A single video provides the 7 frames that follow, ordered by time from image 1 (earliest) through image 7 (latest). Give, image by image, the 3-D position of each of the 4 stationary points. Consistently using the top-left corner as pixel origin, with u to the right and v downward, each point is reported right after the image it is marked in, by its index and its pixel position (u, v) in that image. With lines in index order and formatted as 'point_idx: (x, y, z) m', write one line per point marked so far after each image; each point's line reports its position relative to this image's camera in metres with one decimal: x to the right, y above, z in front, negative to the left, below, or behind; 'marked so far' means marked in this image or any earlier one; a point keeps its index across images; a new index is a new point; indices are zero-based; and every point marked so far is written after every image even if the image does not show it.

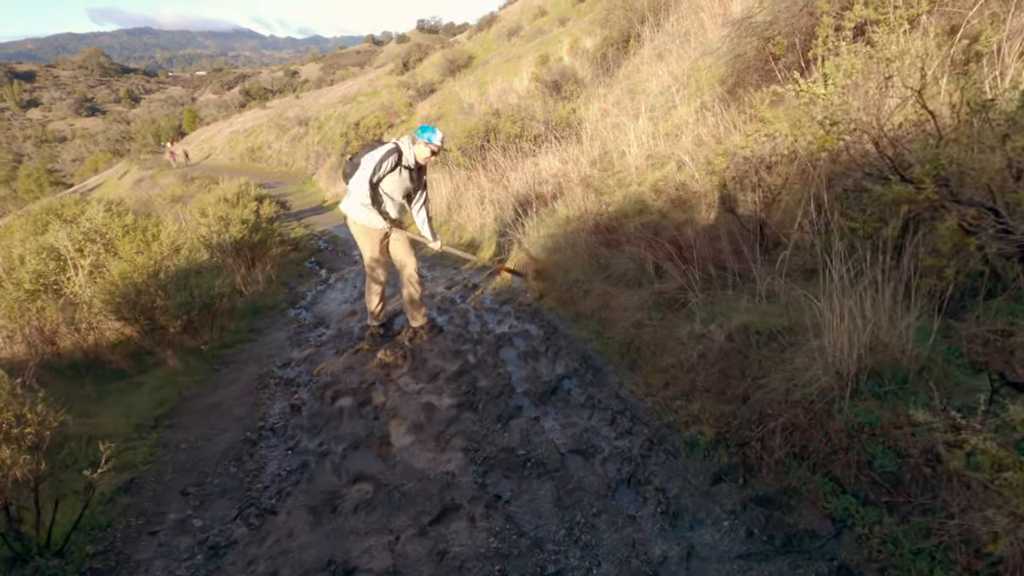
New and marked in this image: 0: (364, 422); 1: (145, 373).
0: (-1.1, -1.0, +4.0) m
1: (-3.5, -0.8, +5.2) m
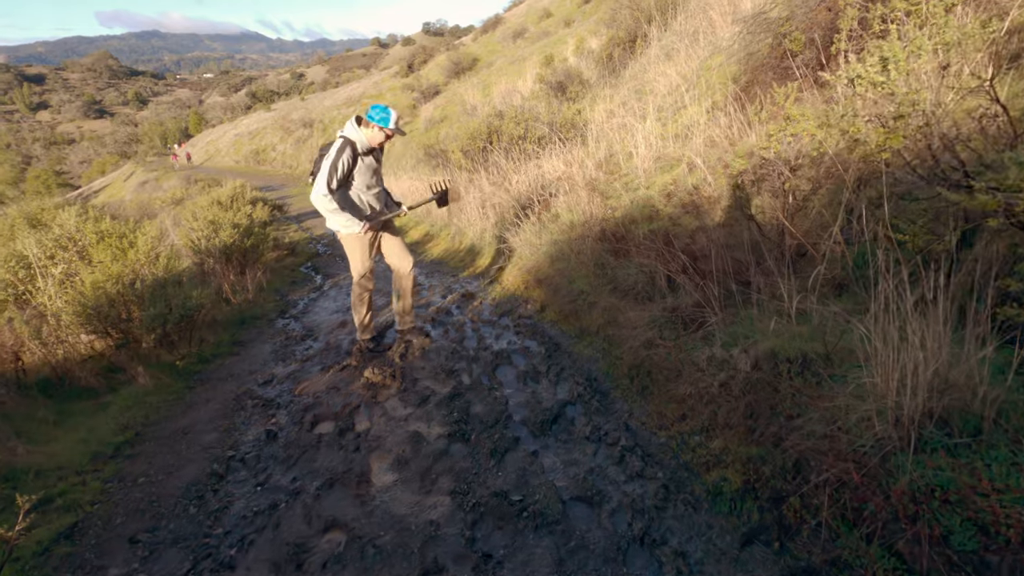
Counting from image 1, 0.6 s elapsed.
0: (-1.1, -1.1, +3.6) m
1: (-3.6, -0.9, +4.8) m
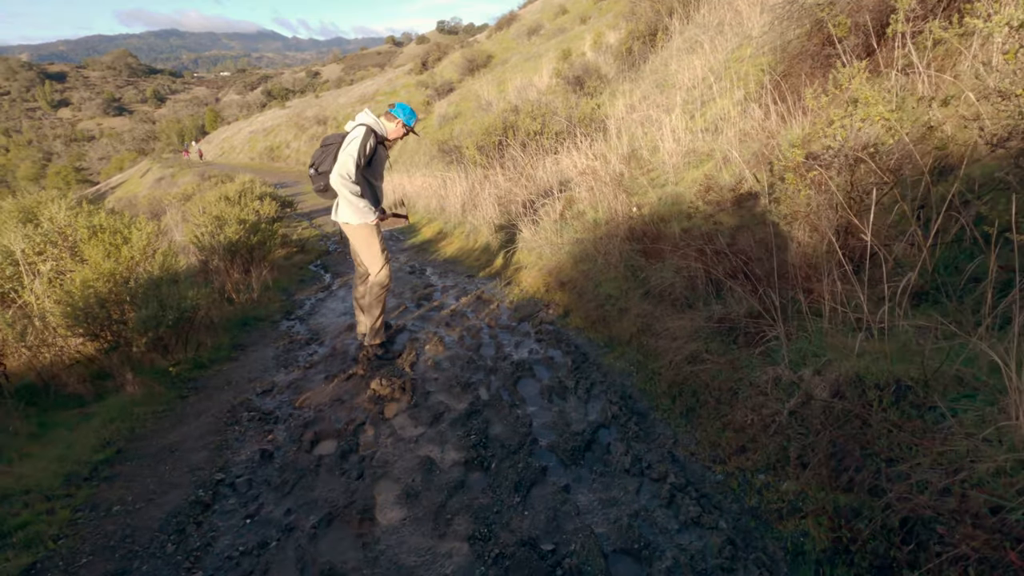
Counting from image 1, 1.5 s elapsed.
0: (-1.0, -1.1, +3.1) m
1: (-3.4, -0.9, +4.5) m
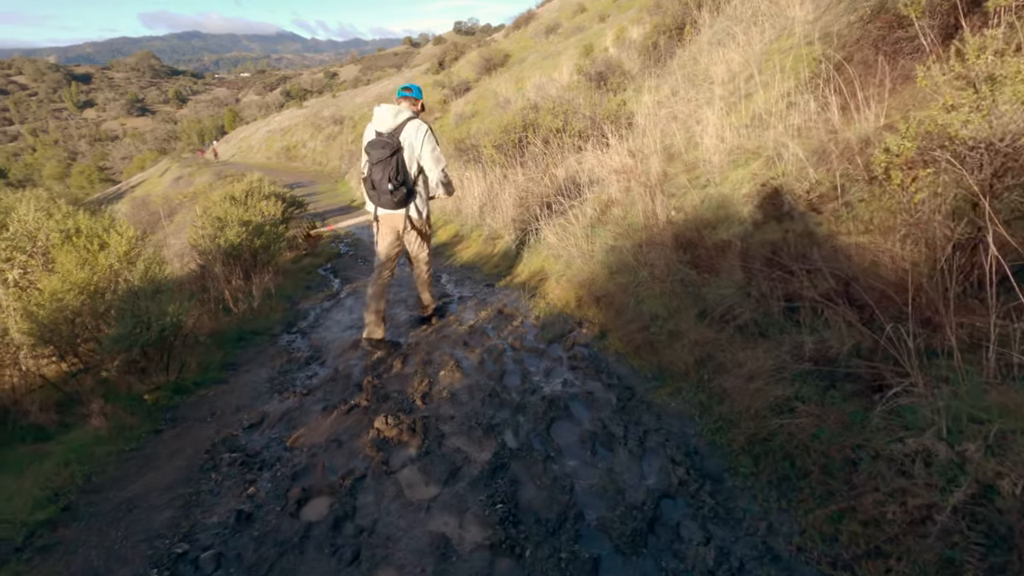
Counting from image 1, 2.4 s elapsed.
0: (-0.8, -1.2, +2.4) m
1: (-3.2, -1.0, +3.8) m
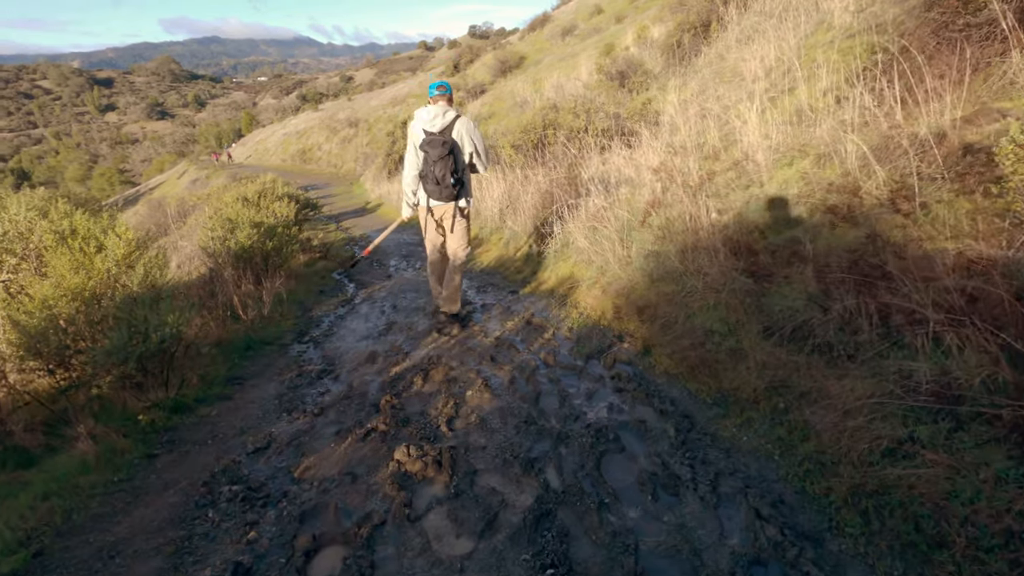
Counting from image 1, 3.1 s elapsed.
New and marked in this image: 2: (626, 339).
0: (-0.6, -1.3, +2.0) m
1: (-2.9, -1.1, +3.4) m
2: (+0.9, -0.4, +4.4) m
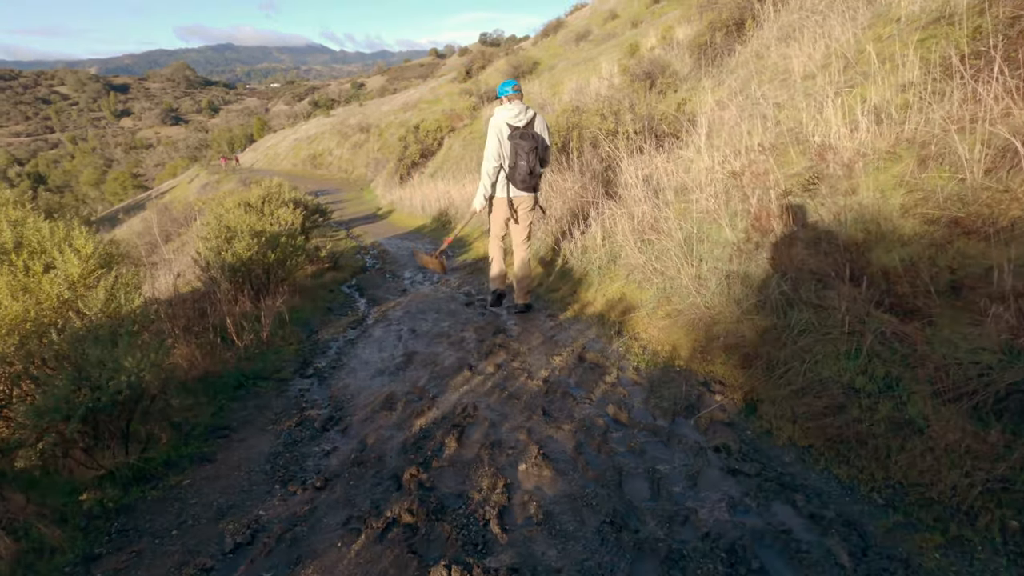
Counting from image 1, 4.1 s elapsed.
0: (-0.3, -1.5, +1.0) m
1: (-2.6, -1.3, +2.5) m
2: (+1.3, -0.6, +3.4) m
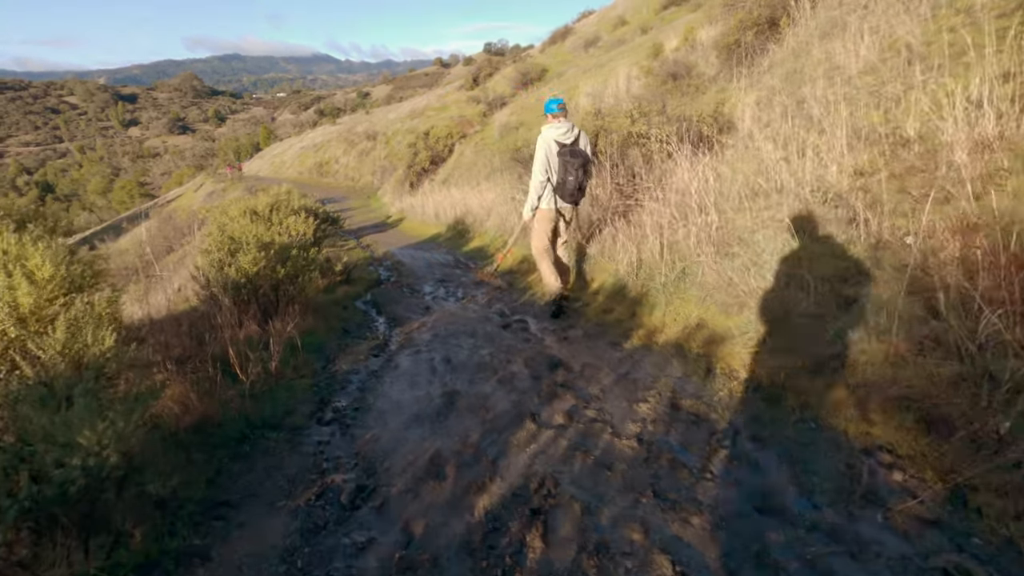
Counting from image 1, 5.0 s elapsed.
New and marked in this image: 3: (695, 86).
0: (+0.2, -1.6, +0.1) m
1: (-2.1, -1.4, +1.6) m
2: (+1.8, -0.8, +2.5) m
3: (+5.0, +5.4, +14.3) m
